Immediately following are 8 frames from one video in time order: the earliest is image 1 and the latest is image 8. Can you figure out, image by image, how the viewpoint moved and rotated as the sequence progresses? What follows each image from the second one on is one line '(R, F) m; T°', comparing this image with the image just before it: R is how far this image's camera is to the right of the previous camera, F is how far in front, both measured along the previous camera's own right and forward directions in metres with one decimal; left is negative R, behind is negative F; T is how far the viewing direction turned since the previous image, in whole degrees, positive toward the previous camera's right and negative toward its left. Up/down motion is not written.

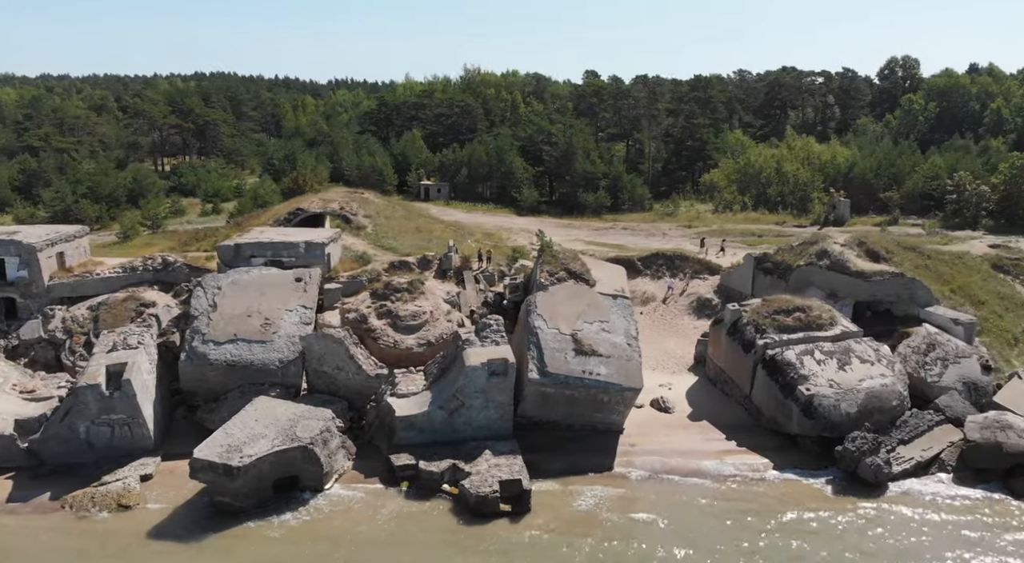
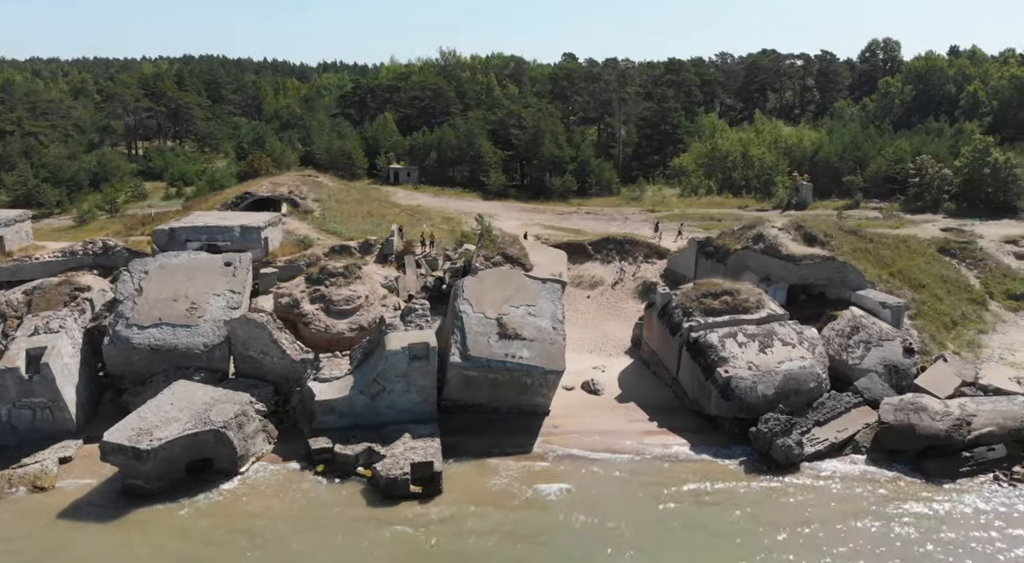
(+1.5, 0.0) m; 0°
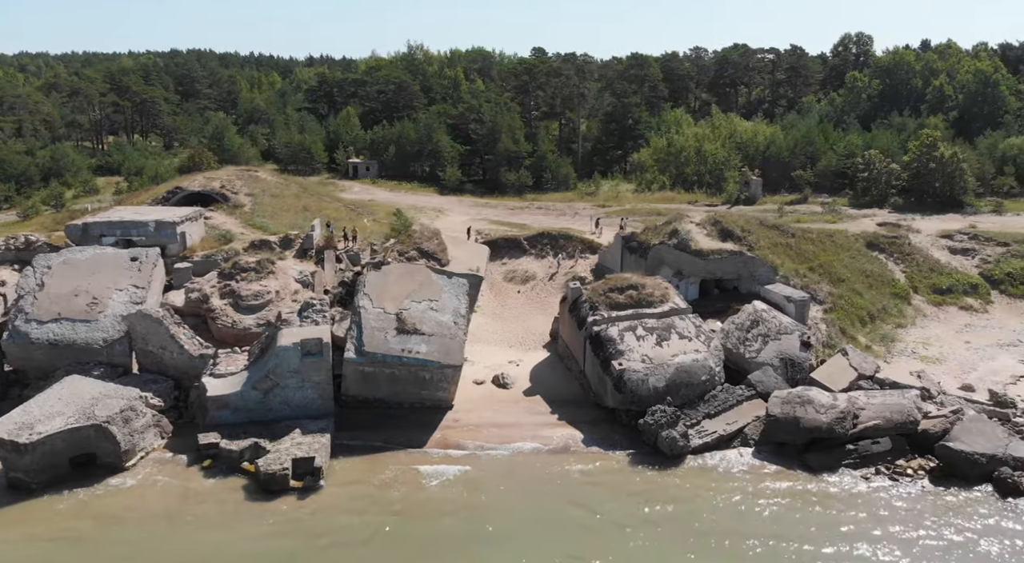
(+1.9, 0.0) m; 0°
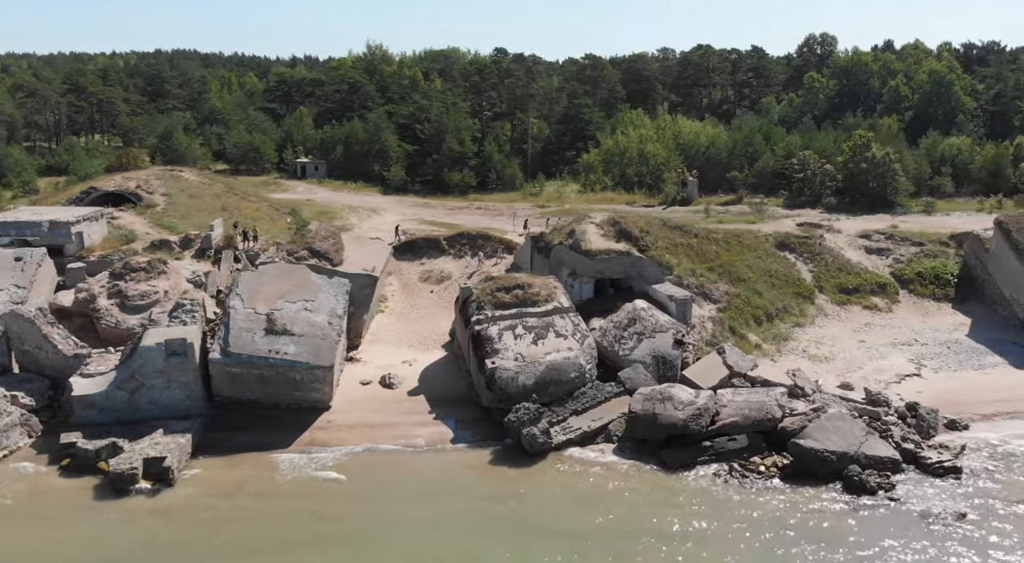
(+2.4, -0.1) m; 0°
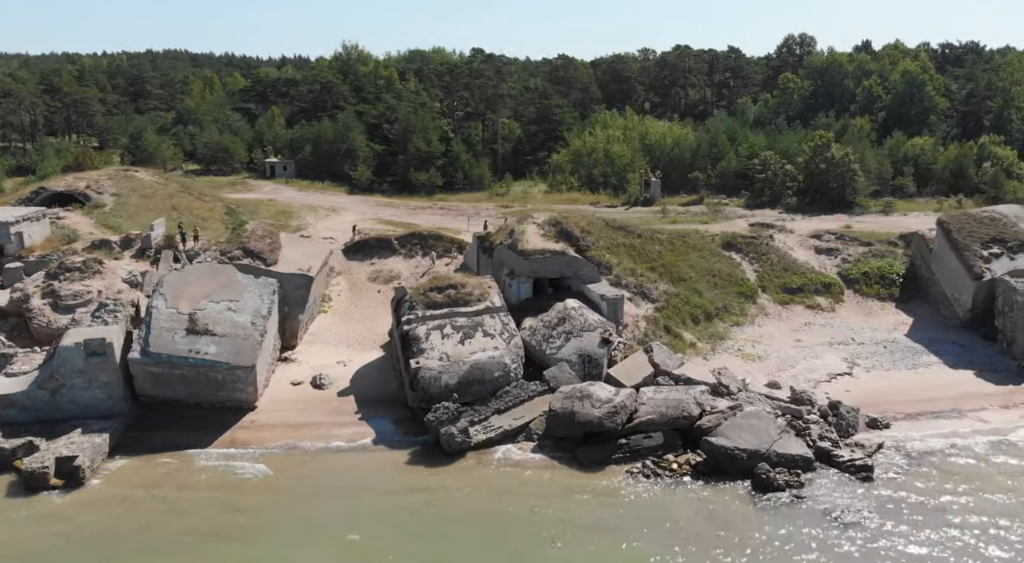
(+1.5, -0.1) m; 0°
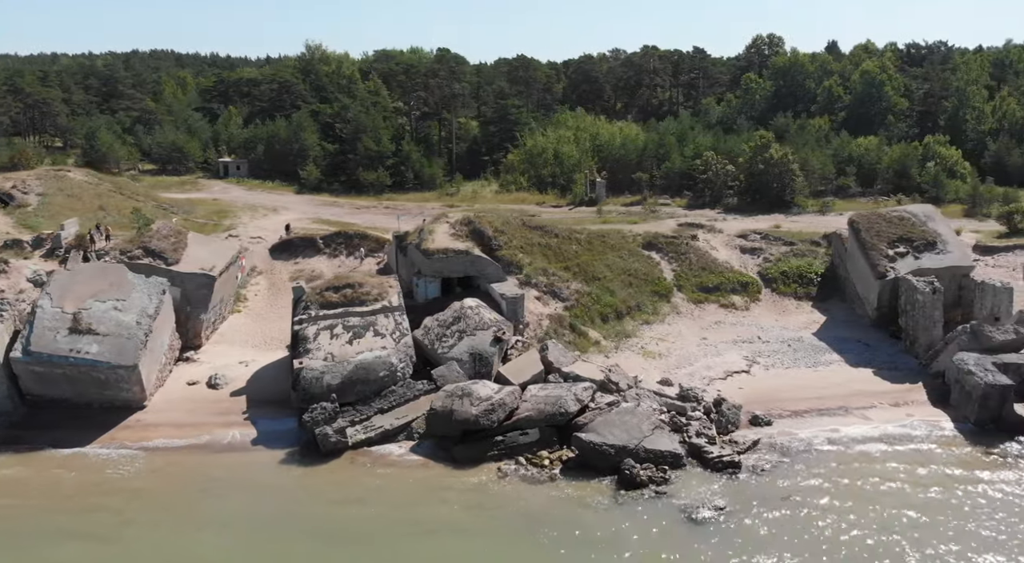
(+2.2, -0.1) m; 0°
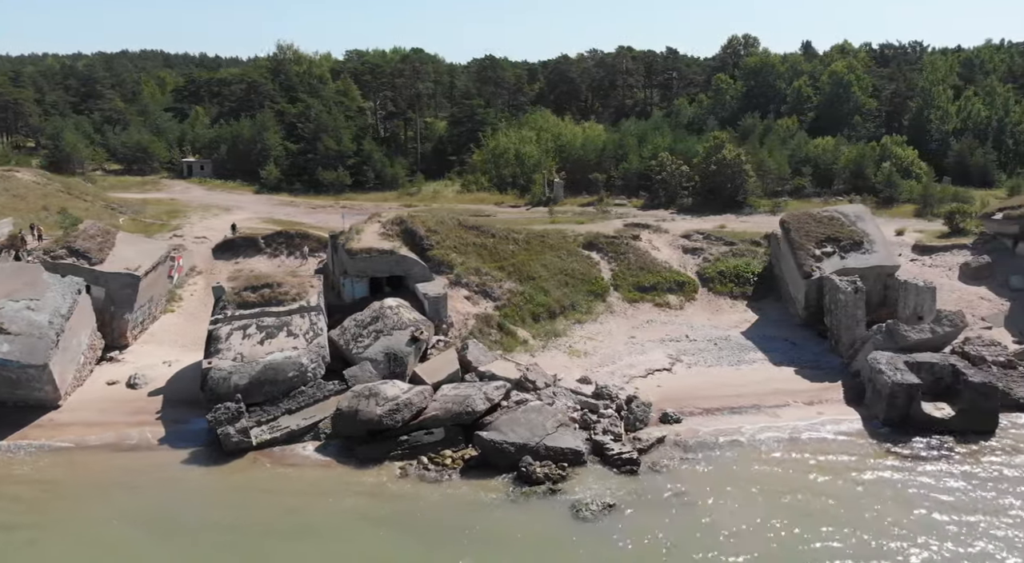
(+1.7, -0.1) m; 0°
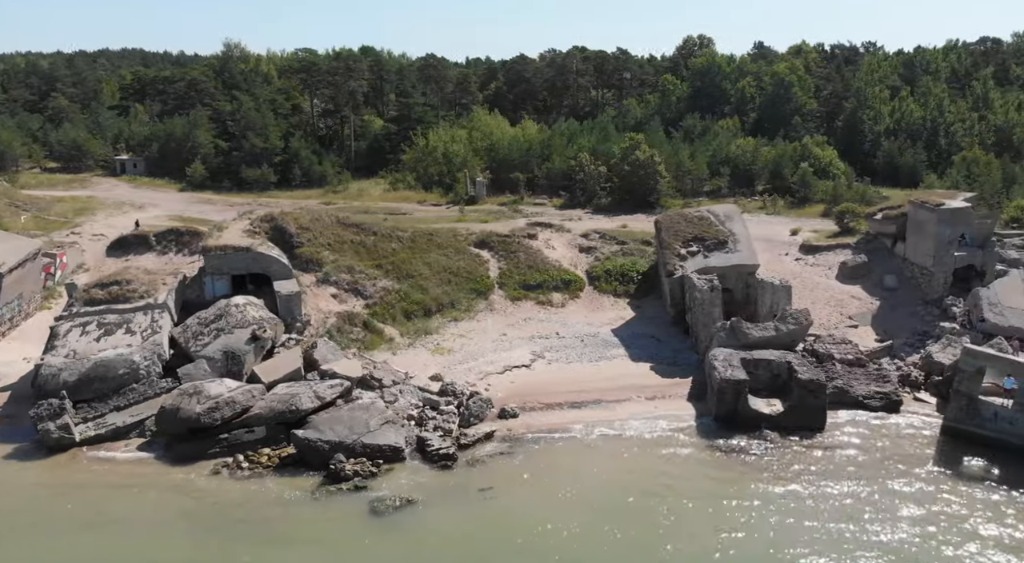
(+3.3, -0.3) m; 0°
